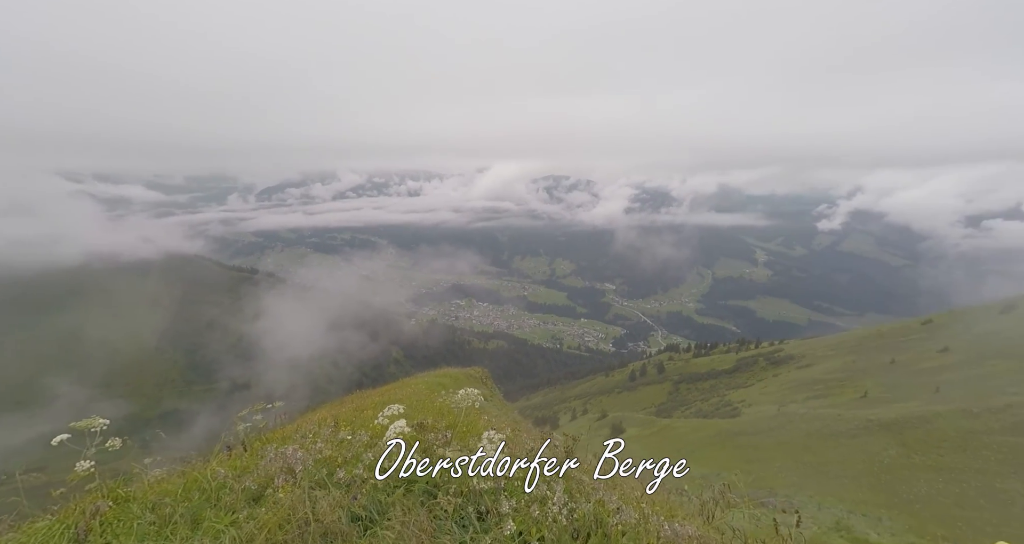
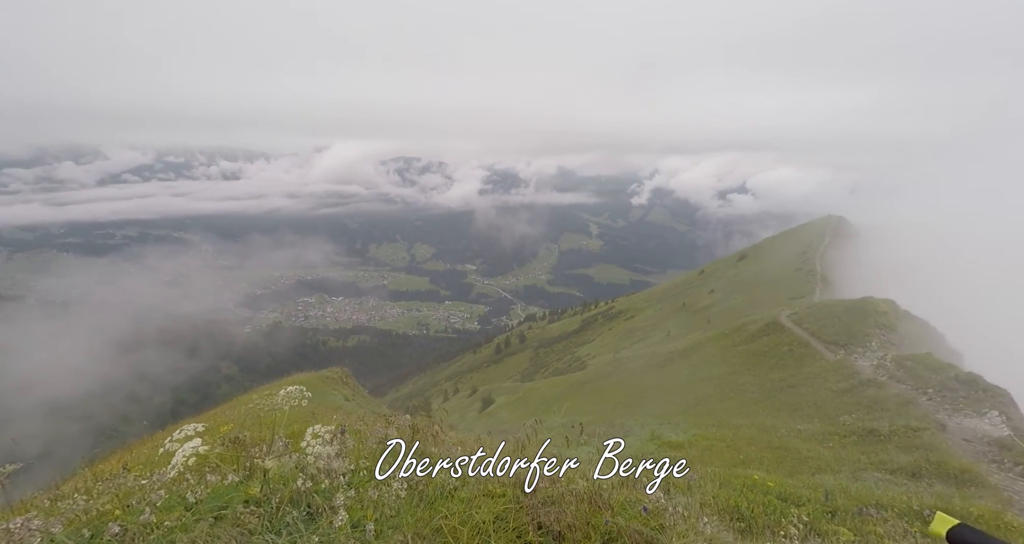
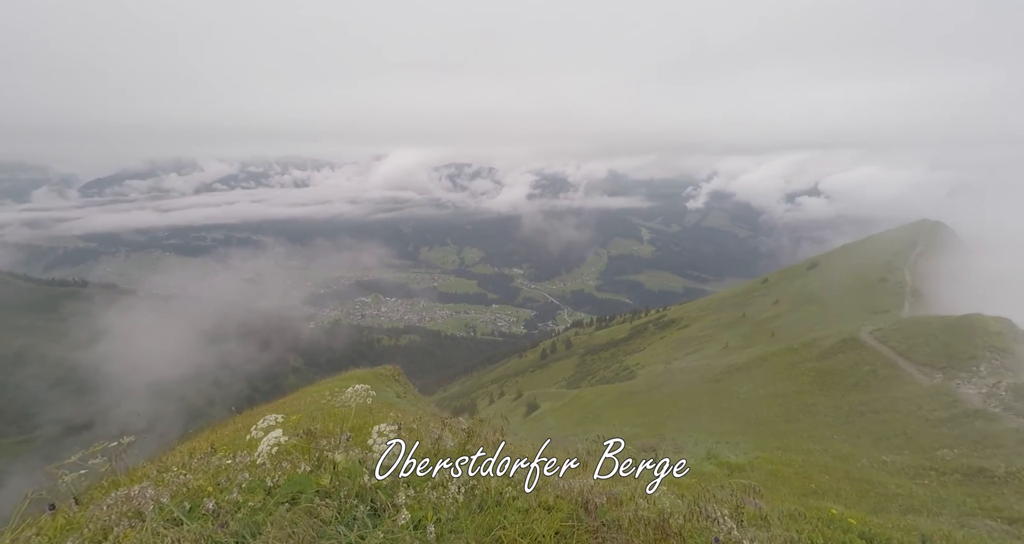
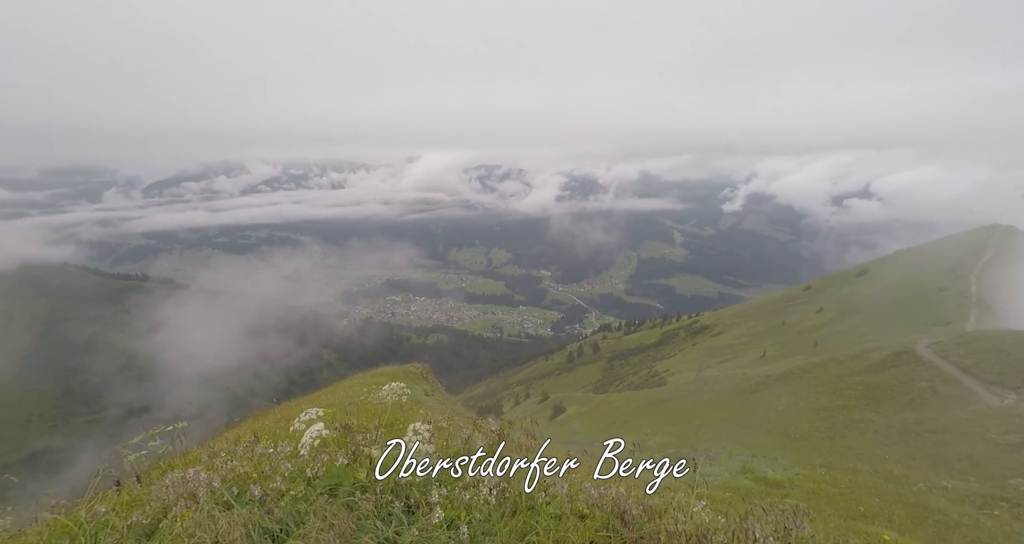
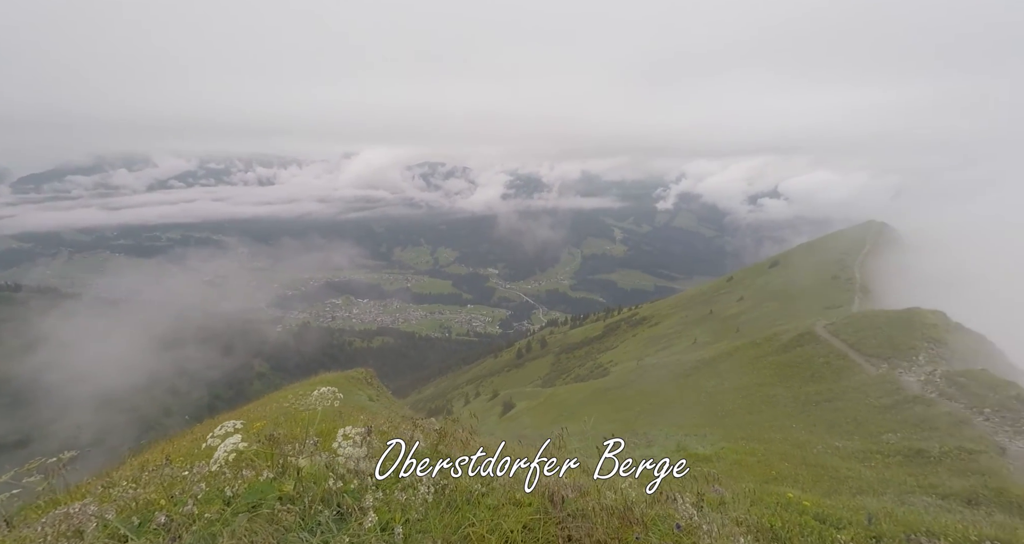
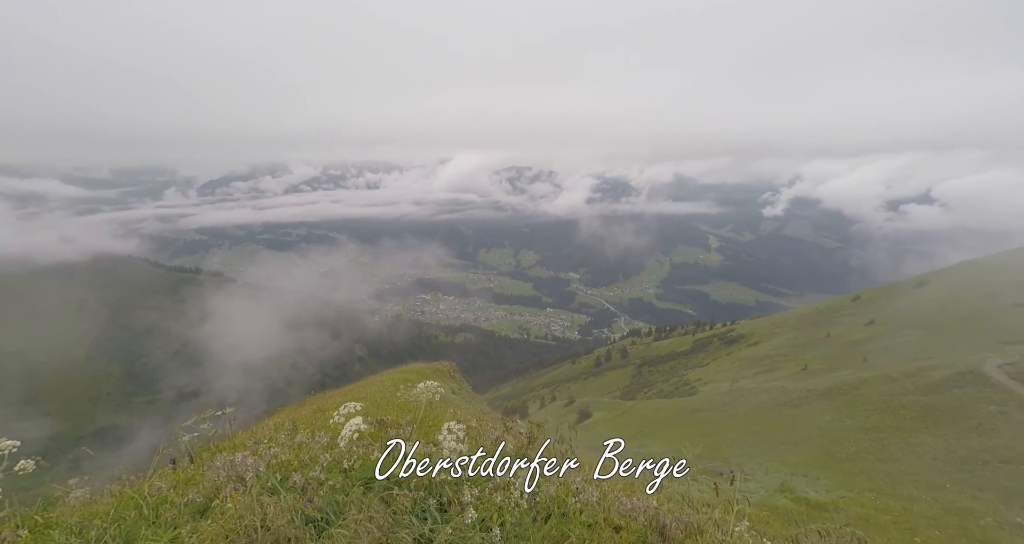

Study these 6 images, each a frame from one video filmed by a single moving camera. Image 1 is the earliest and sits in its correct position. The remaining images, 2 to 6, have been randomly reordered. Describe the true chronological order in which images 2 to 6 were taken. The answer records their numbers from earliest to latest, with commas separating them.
6, 4, 3, 5, 2
